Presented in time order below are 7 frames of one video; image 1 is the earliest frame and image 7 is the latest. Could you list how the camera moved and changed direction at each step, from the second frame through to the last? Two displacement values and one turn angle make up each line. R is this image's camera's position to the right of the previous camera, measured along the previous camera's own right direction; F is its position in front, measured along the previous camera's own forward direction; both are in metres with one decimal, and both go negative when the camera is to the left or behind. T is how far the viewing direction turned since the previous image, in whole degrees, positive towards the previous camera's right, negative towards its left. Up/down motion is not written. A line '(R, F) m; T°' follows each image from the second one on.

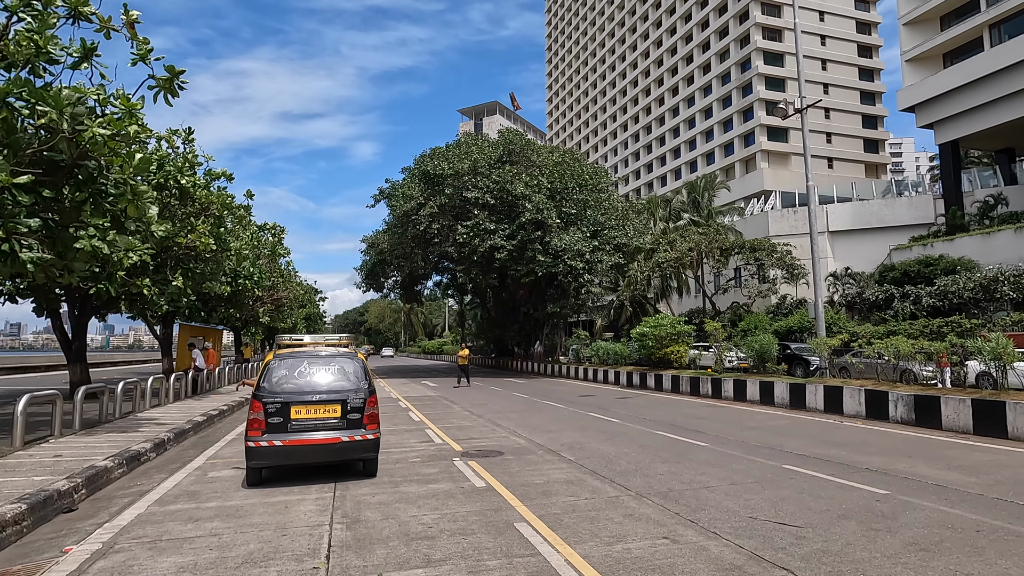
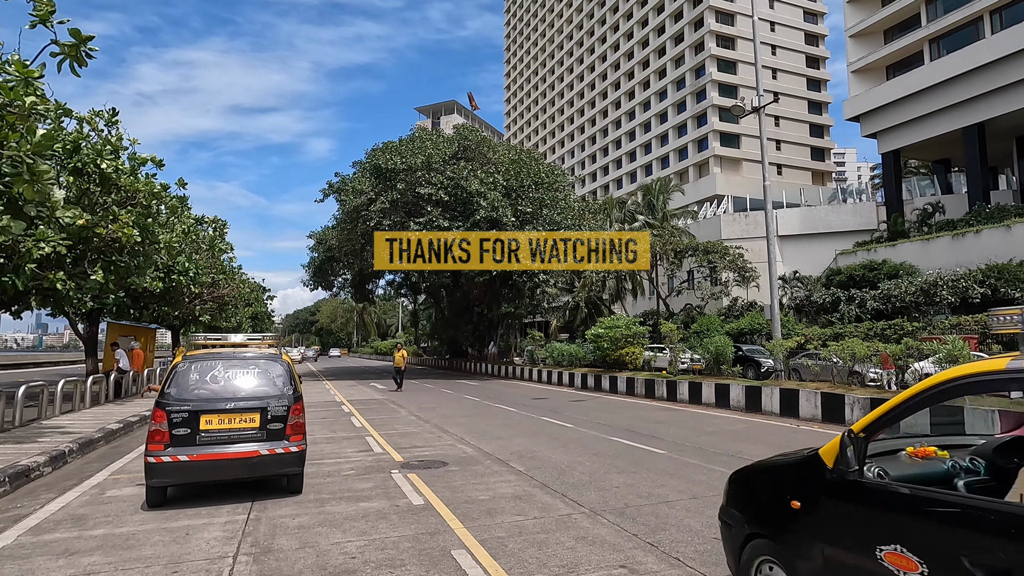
(+0.1, +0.7) m; +4°
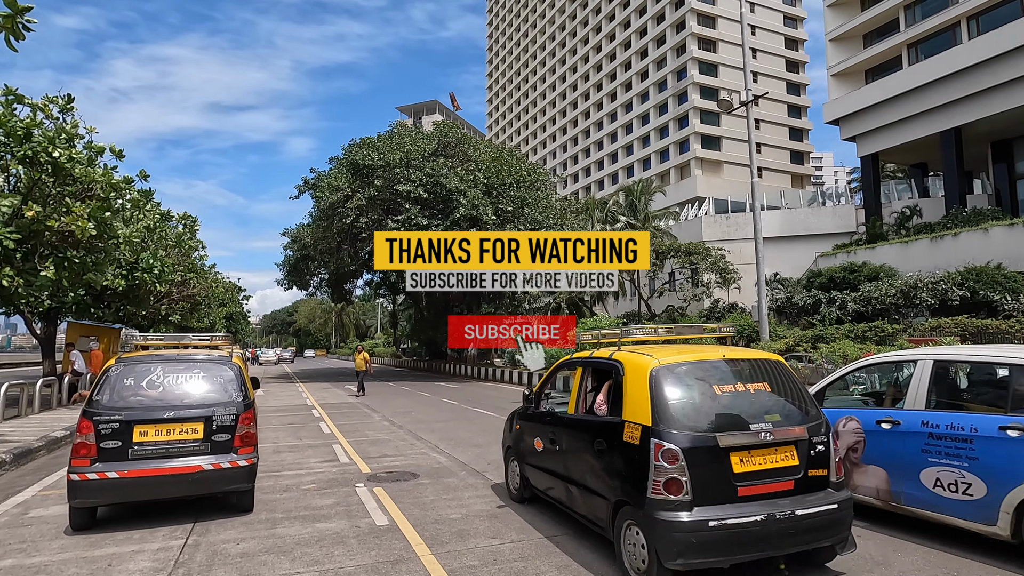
(0.0, +0.7) m; +2°
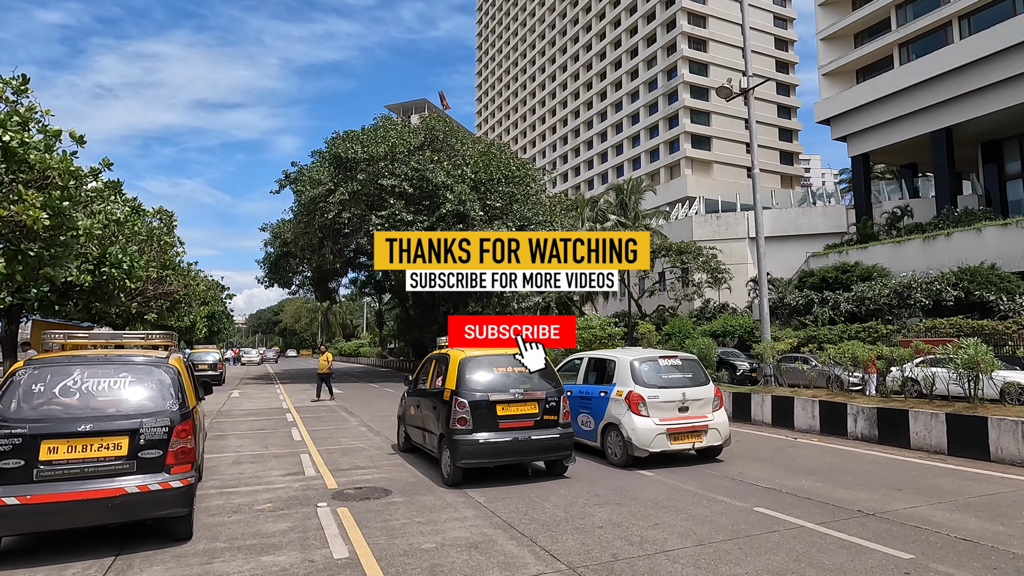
(0.0, +0.9) m; +1°
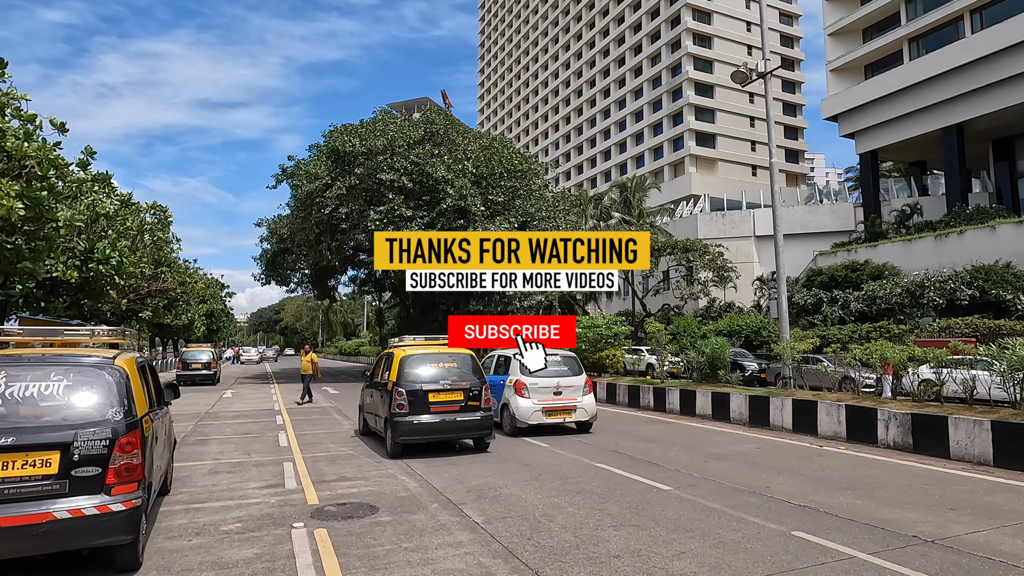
(0.0, +0.9) m; 0°
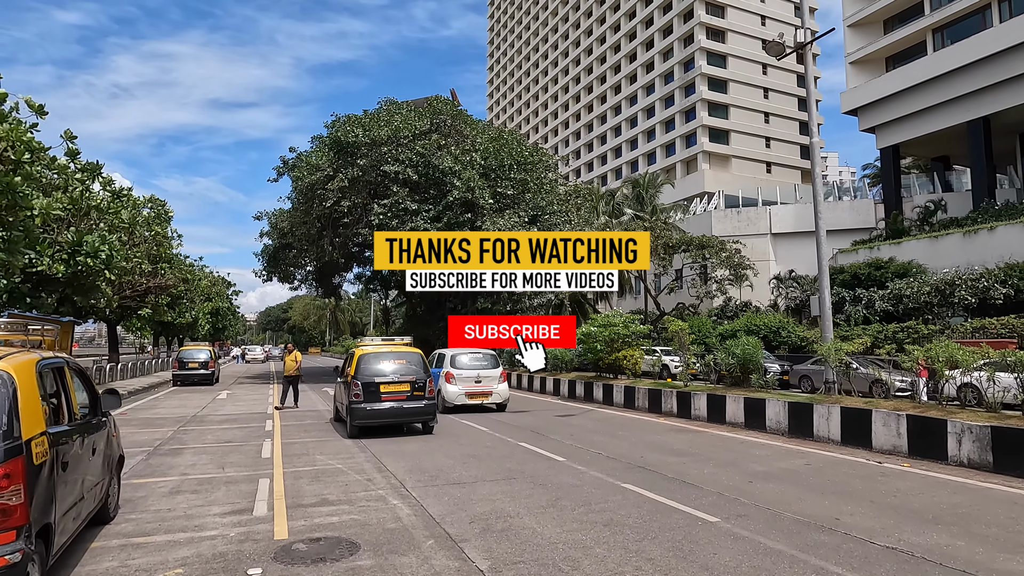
(0.0, +1.3) m; -1°
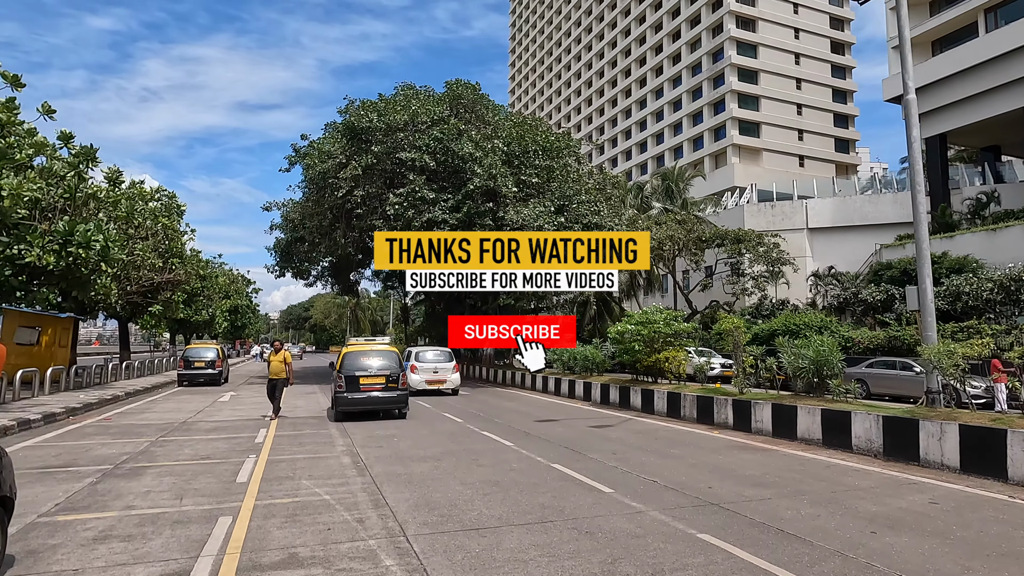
(-0.1, +2.0) m; -2°
